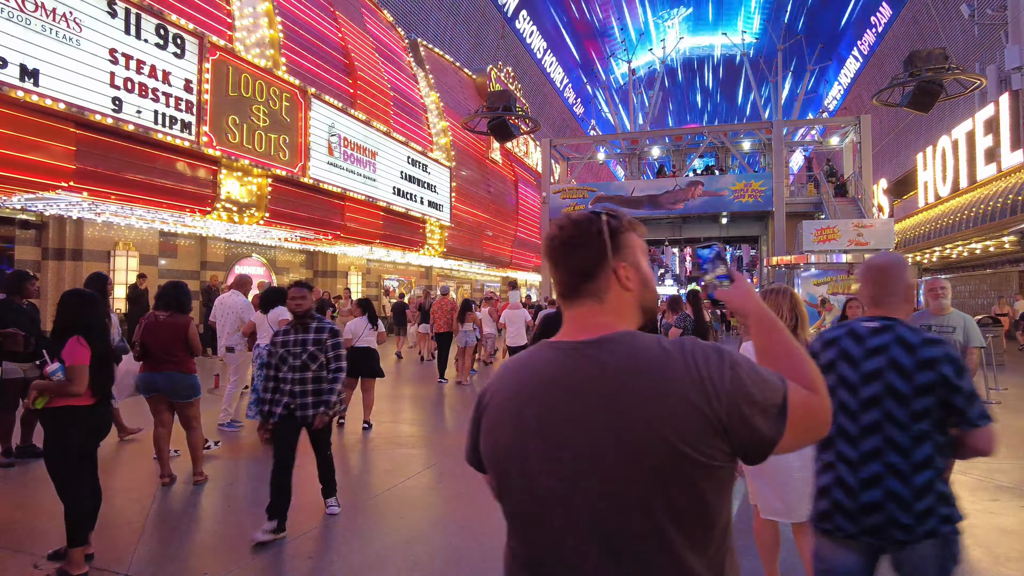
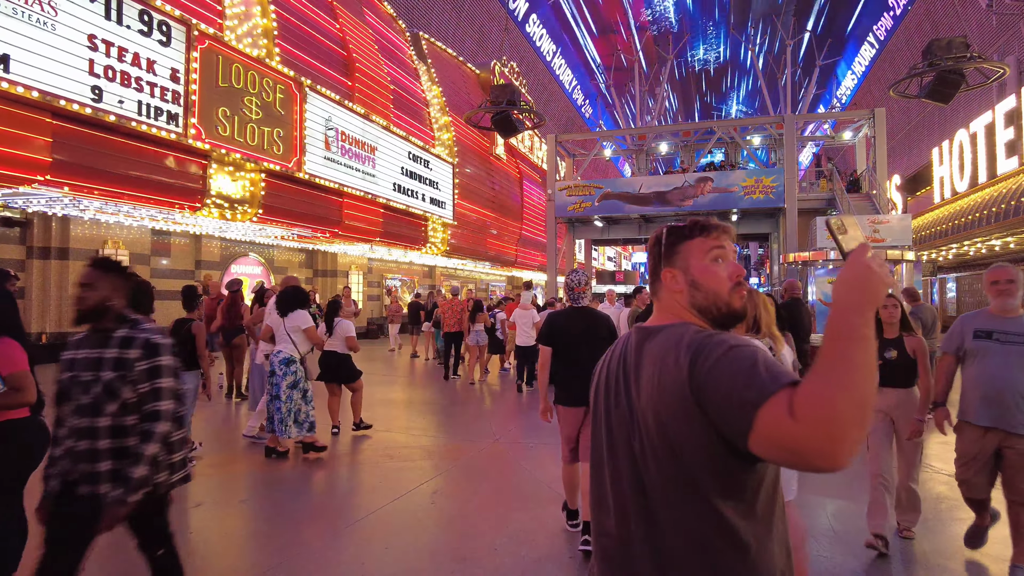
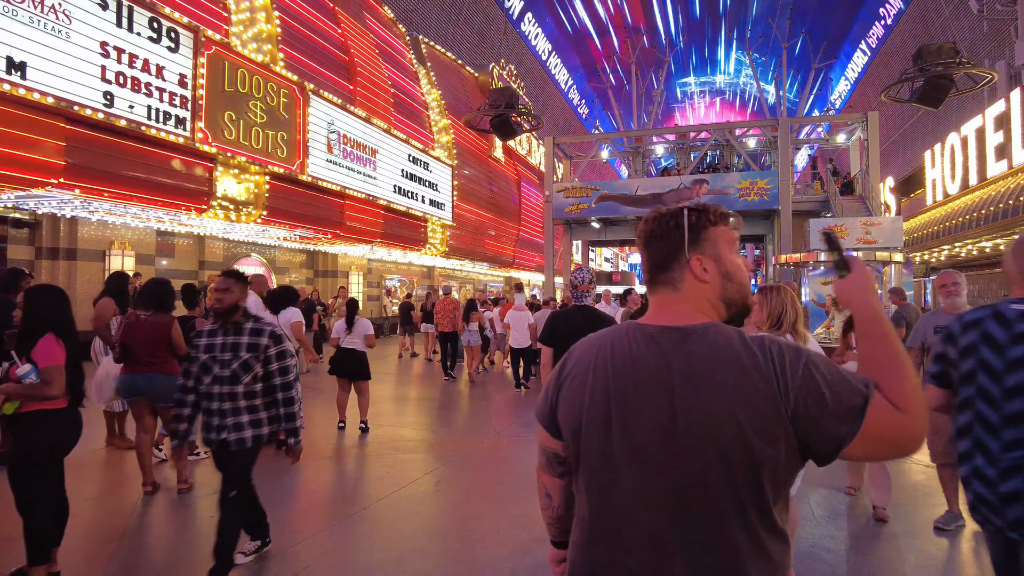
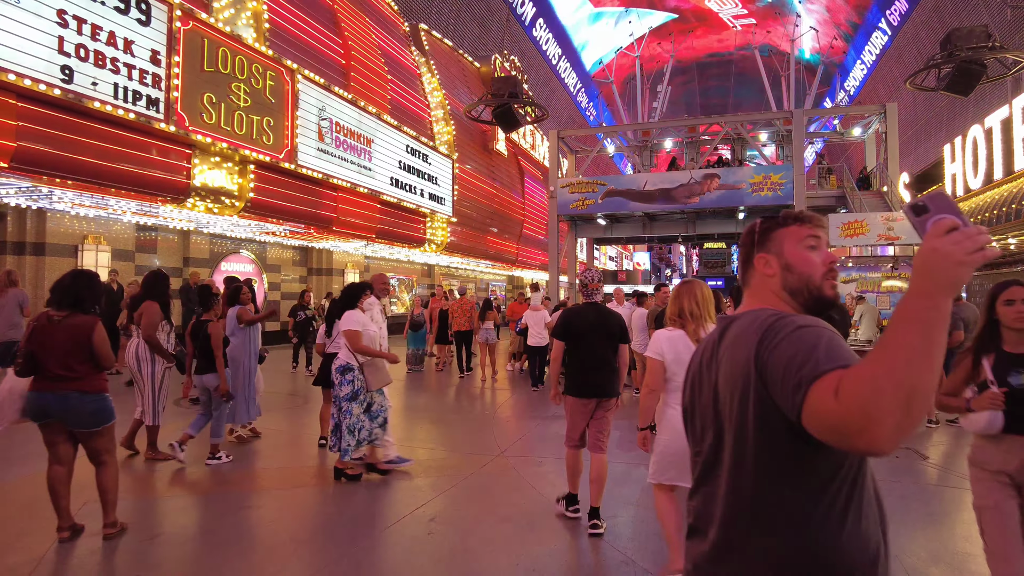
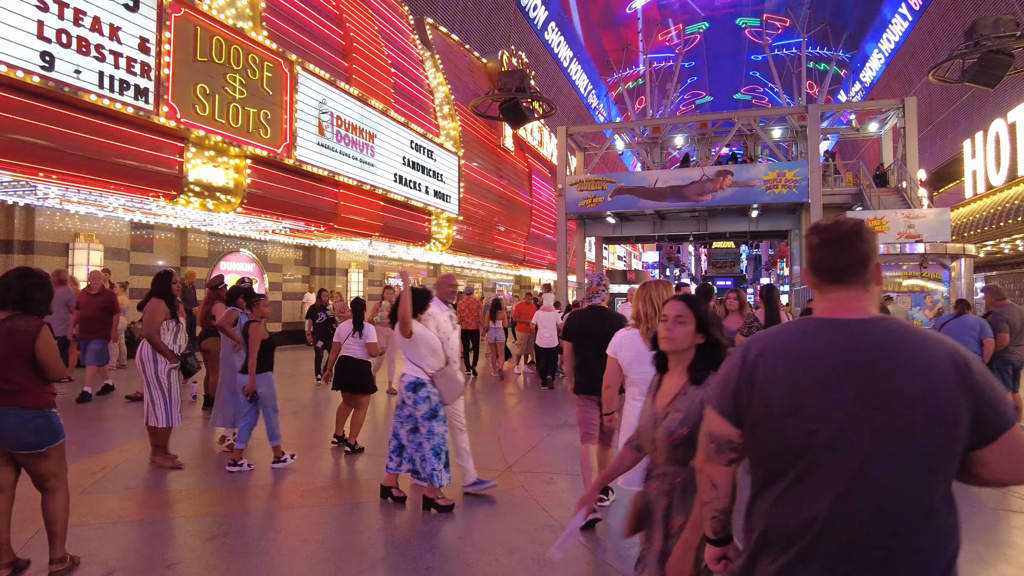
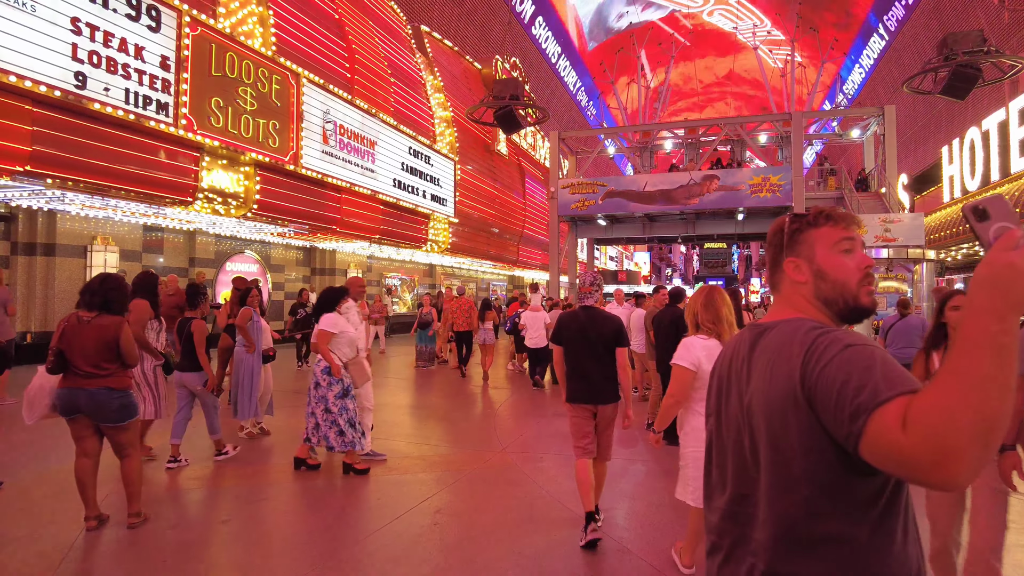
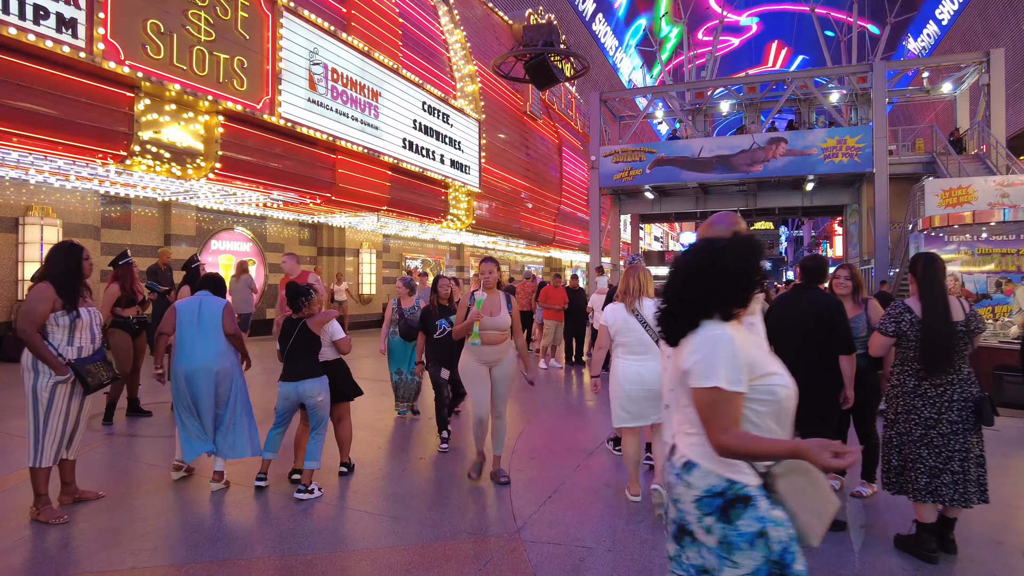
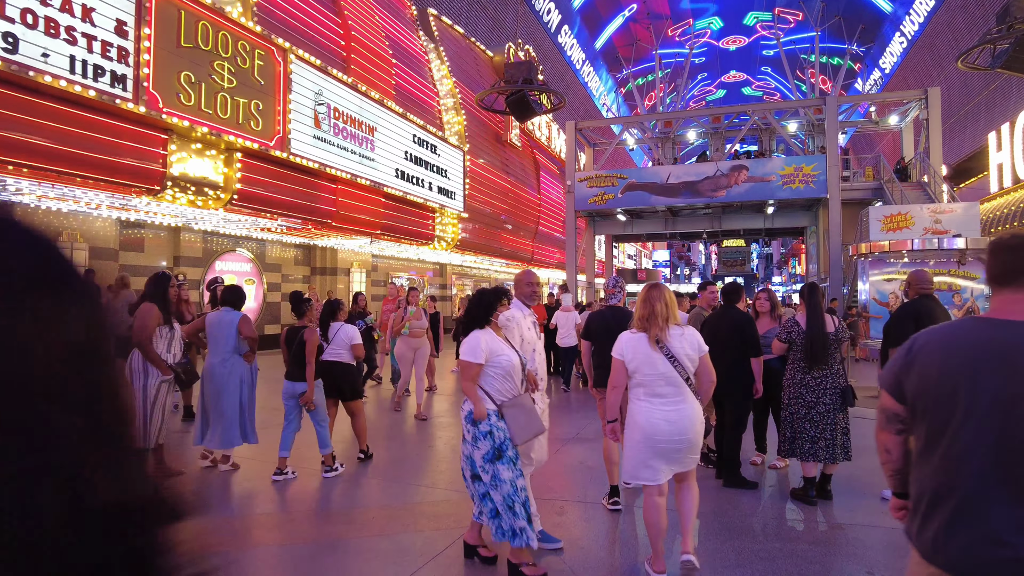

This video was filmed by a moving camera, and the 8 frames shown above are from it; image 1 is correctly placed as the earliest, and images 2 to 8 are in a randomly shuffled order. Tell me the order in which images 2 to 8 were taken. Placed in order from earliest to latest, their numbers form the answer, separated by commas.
3, 2, 6, 4, 5, 8, 7
